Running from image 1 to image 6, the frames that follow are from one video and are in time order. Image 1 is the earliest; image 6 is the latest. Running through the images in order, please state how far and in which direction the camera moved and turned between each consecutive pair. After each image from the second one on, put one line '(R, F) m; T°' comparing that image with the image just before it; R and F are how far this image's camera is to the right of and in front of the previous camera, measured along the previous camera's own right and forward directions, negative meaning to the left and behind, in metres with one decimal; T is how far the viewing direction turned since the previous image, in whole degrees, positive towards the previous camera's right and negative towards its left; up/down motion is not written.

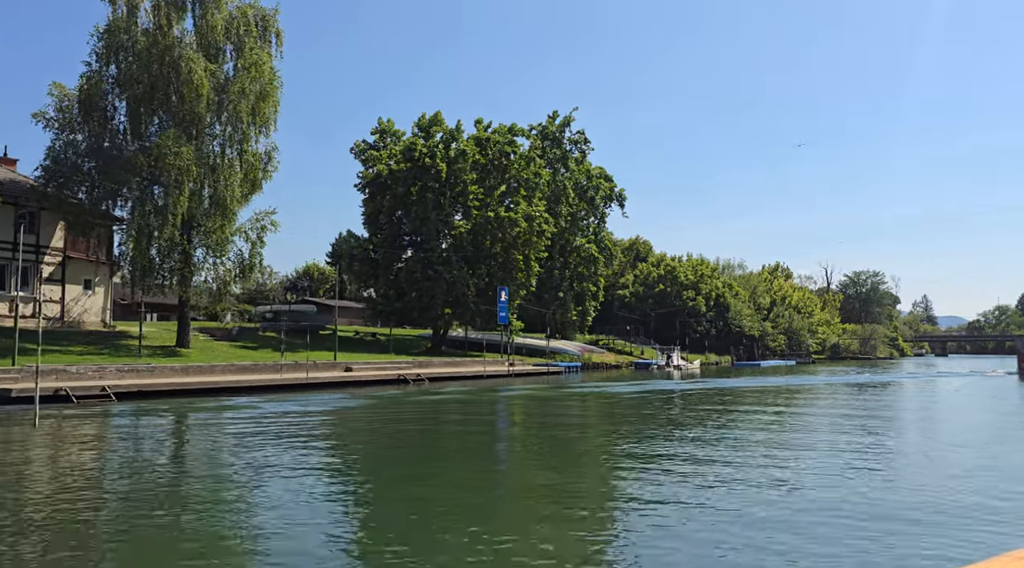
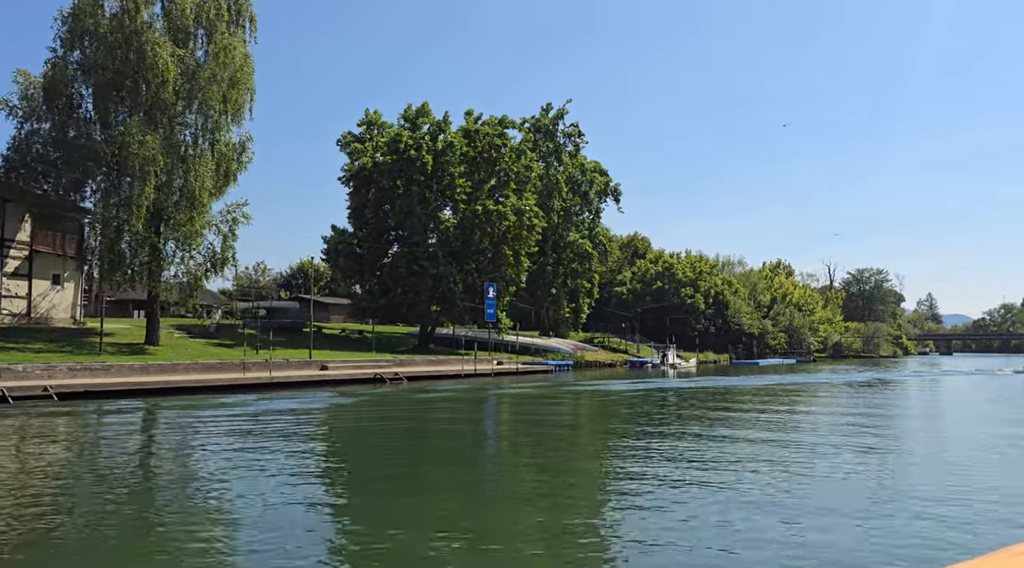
(+1.1, +1.9) m; 0°
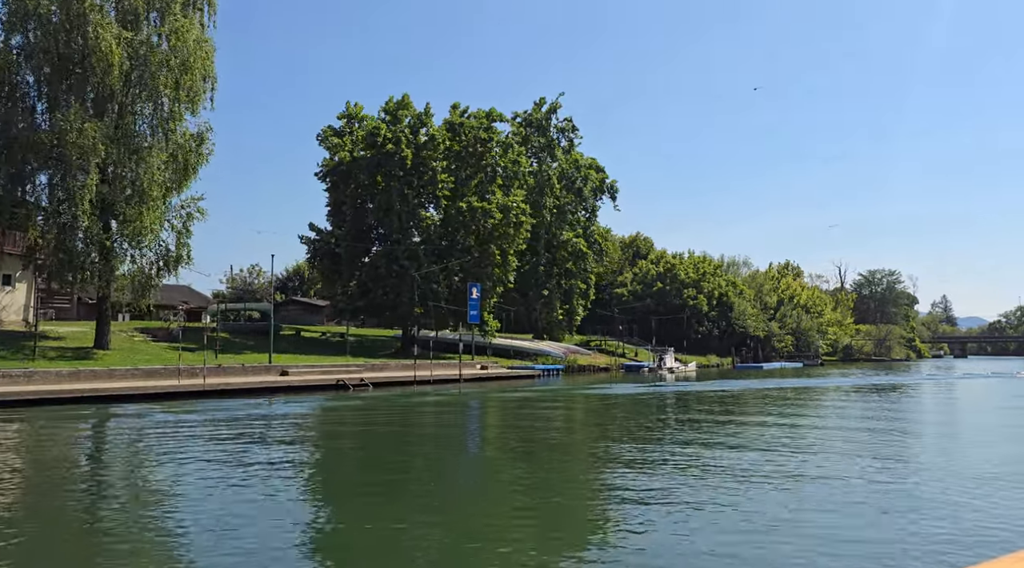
(+1.8, +3.1) m; -1°
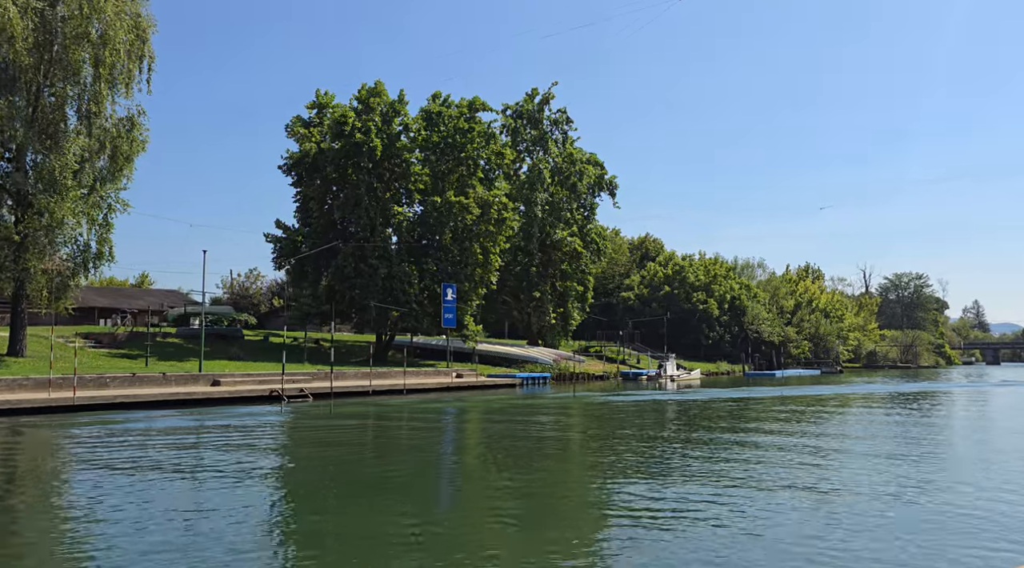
(+2.9, +4.7) m; -2°
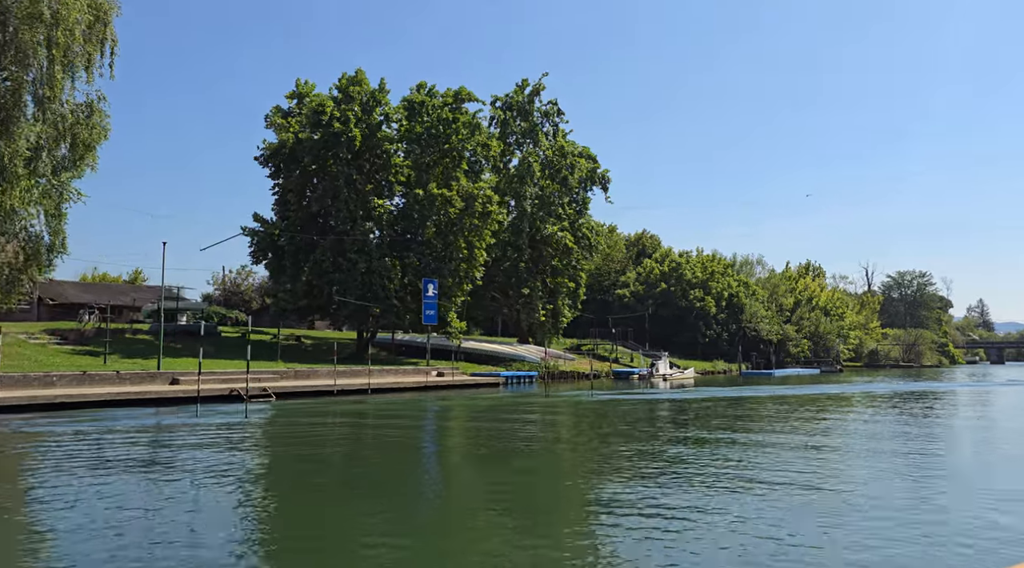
(+1.2, +1.9) m; 0°
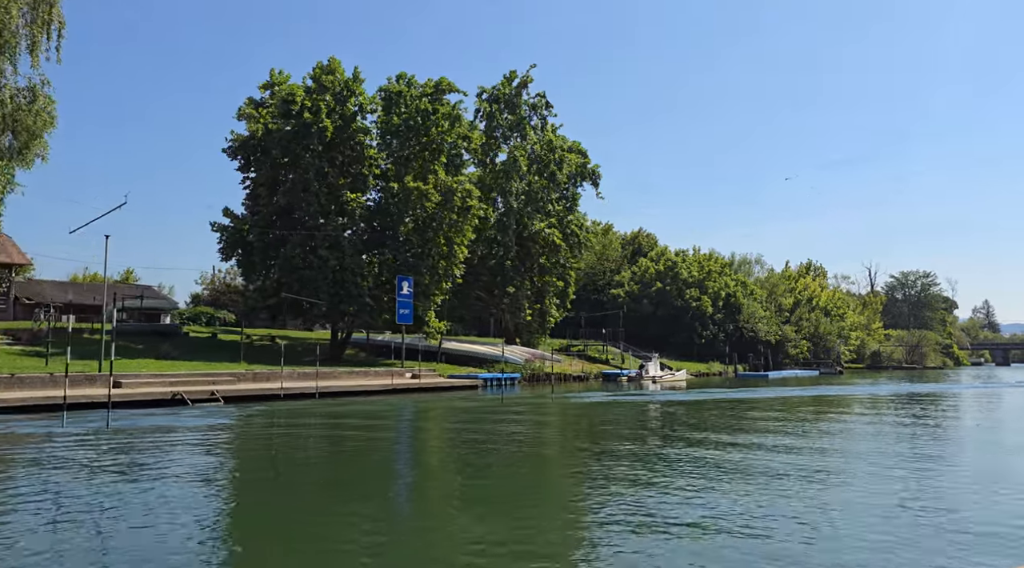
(+1.4, +2.4) m; 0°
